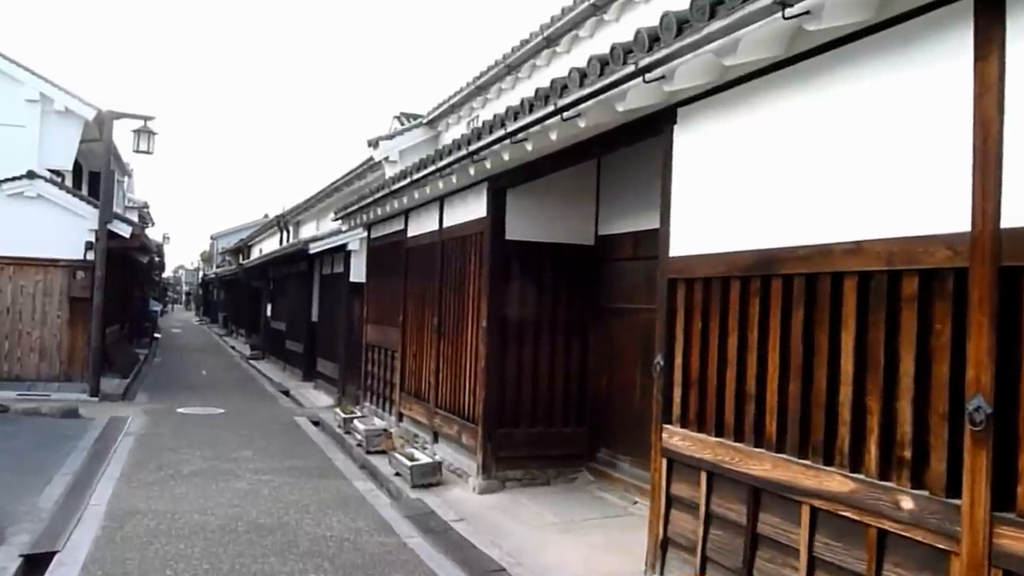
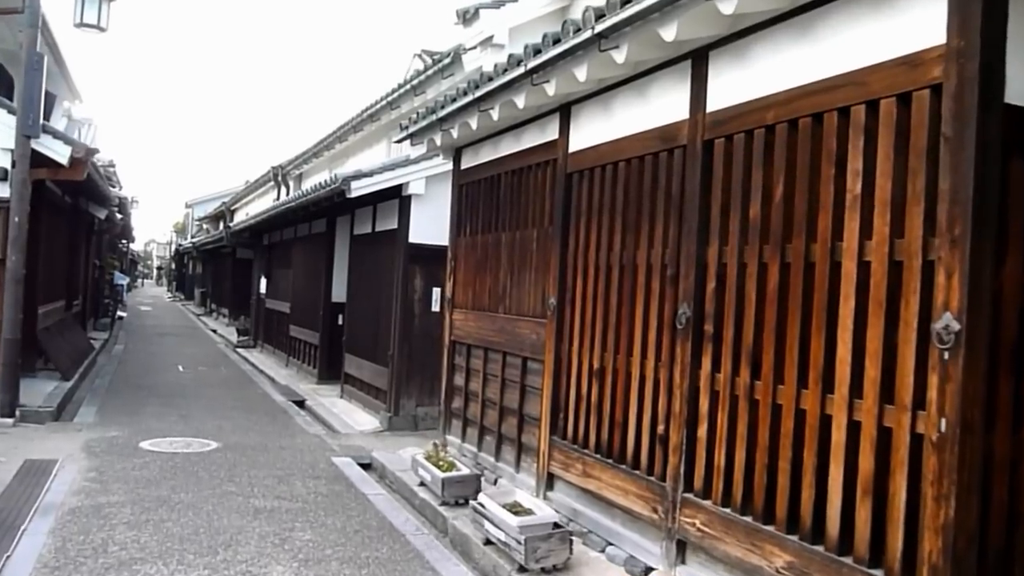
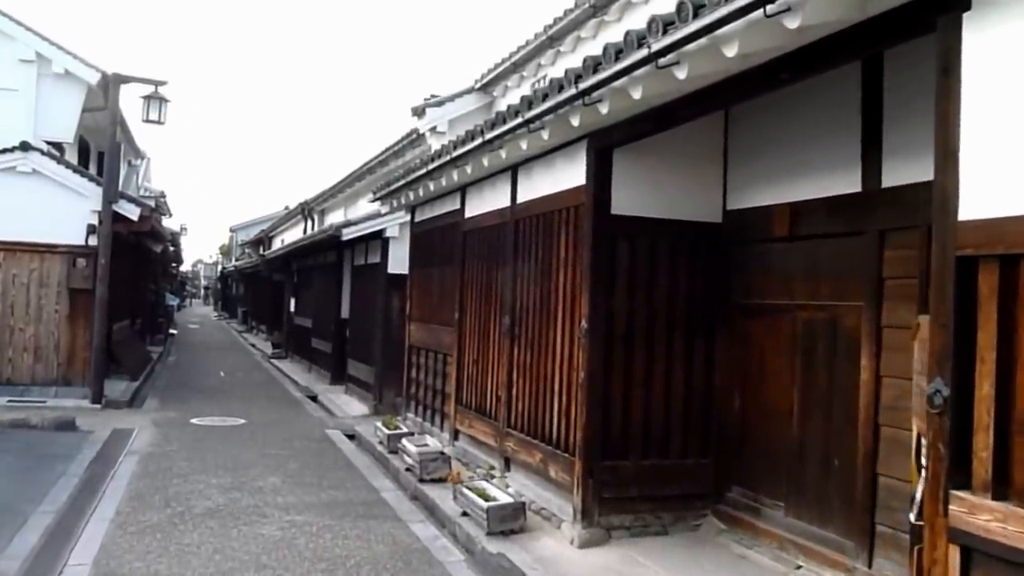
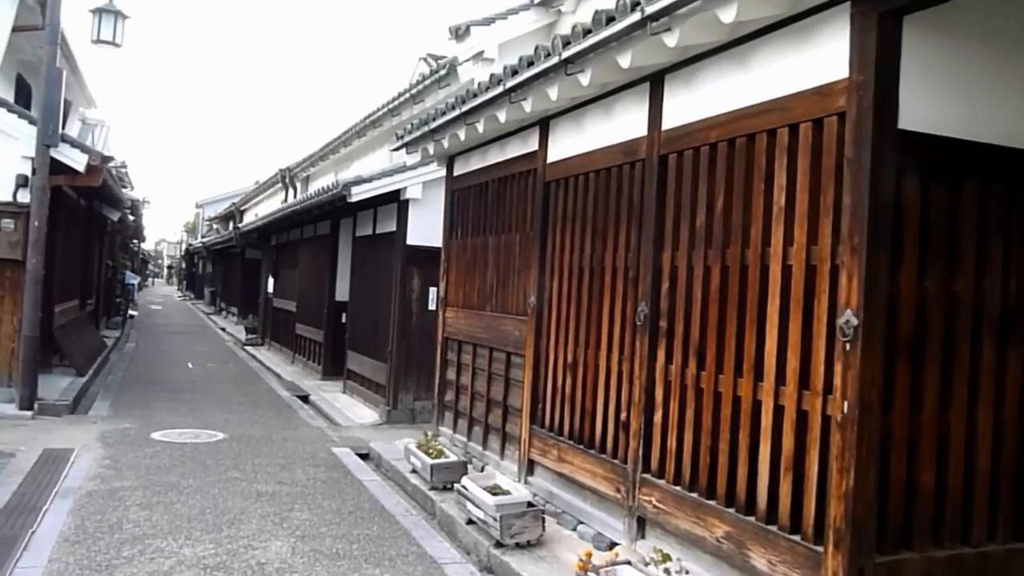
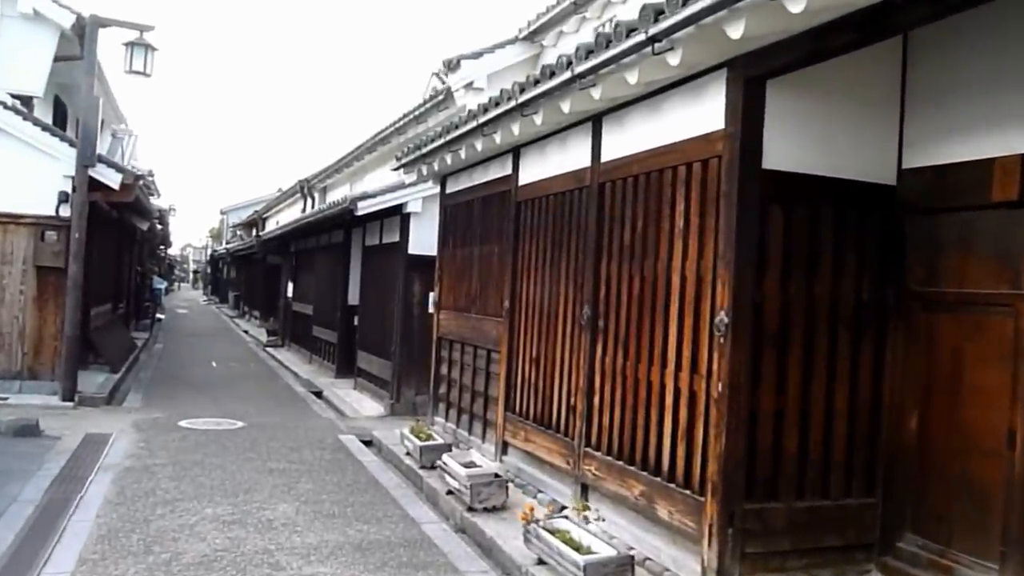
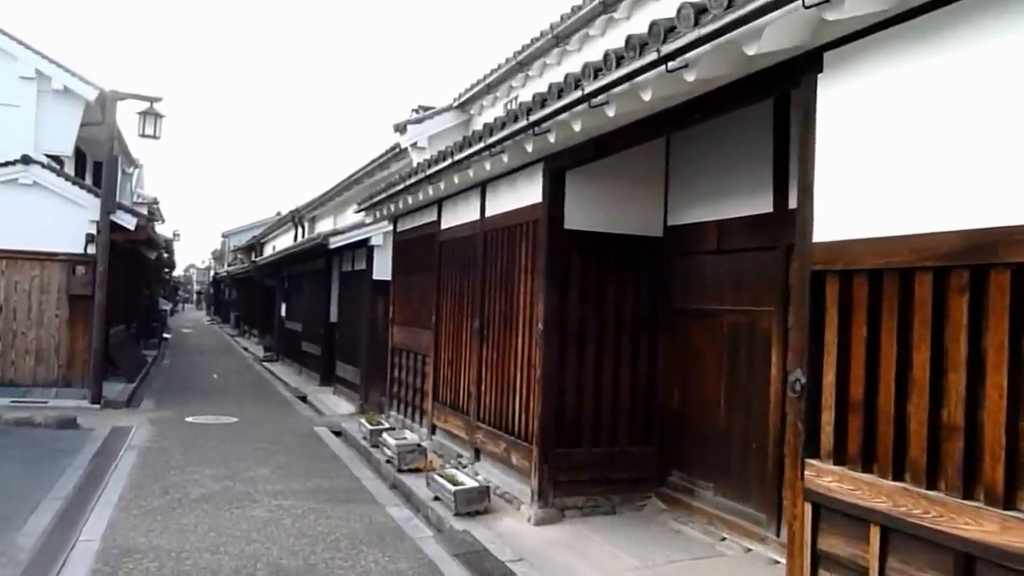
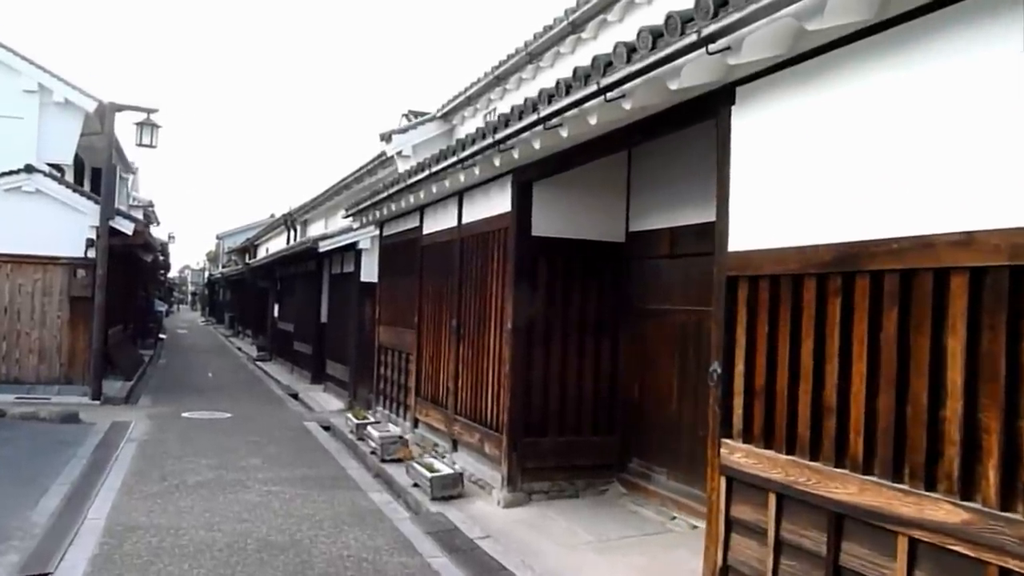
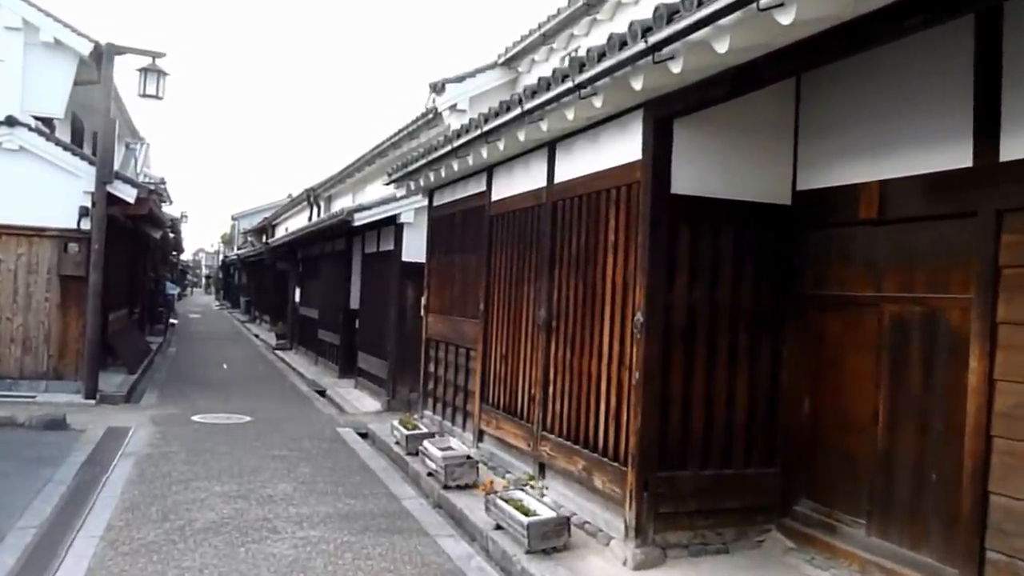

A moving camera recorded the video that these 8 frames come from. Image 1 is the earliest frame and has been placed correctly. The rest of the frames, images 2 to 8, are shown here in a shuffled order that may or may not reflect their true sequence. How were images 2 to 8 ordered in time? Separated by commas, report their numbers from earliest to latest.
7, 6, 3, 8, 5, 4, 2
